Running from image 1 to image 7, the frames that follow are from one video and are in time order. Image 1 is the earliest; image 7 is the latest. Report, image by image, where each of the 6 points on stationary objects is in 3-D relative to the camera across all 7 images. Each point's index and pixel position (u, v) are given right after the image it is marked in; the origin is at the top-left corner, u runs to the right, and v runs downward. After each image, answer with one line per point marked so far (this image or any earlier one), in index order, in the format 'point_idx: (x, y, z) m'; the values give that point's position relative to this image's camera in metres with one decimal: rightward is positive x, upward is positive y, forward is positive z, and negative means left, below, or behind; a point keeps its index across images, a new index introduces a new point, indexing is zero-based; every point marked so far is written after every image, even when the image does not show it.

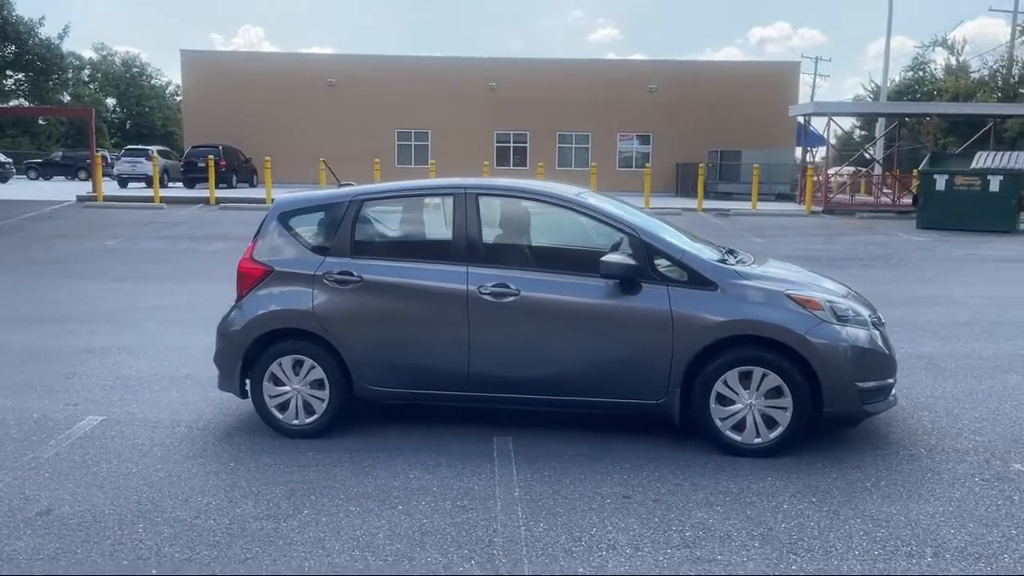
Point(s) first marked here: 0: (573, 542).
0: (+0.3, -1.4, +4.6) m
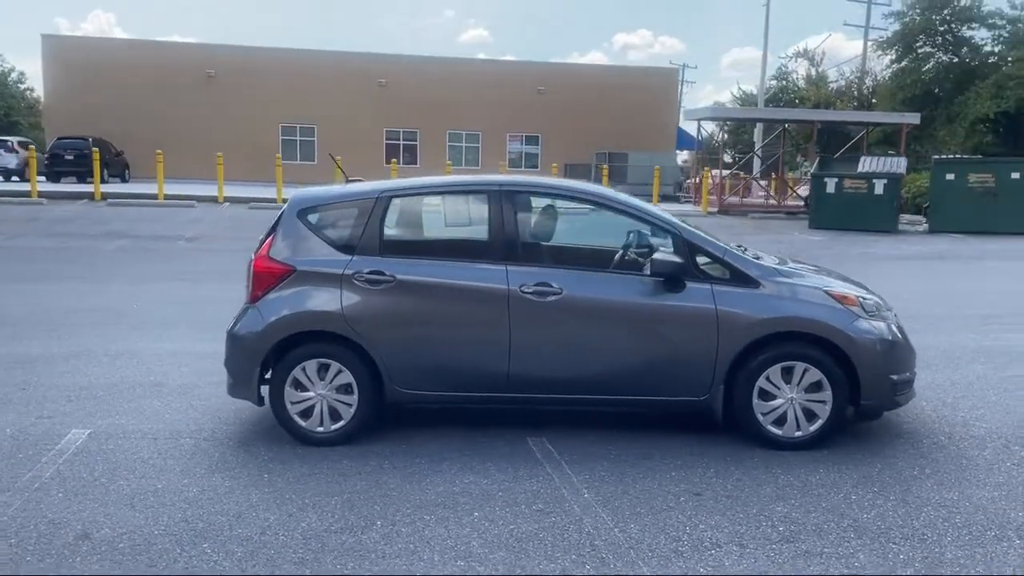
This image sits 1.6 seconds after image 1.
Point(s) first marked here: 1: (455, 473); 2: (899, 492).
0: (+0.9, -1.3, +4.6) m
1: (-0.4, -1.2, +5.8) m
2: (+2.4, -1.3, +5.3) m
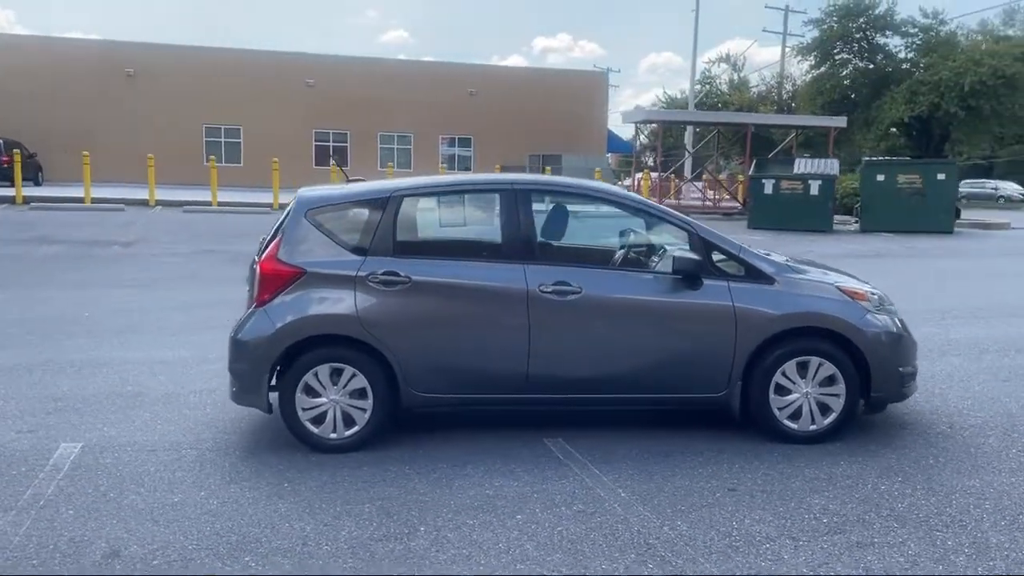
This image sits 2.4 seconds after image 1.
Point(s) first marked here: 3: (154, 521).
0: (+1.2, -1.3, +4.6) m
1: (-0.2, -1.2, +5.7) m
2: (+2.6, -1.2, +5.4) m
3: (-2.0, -1.3, +5.0) m
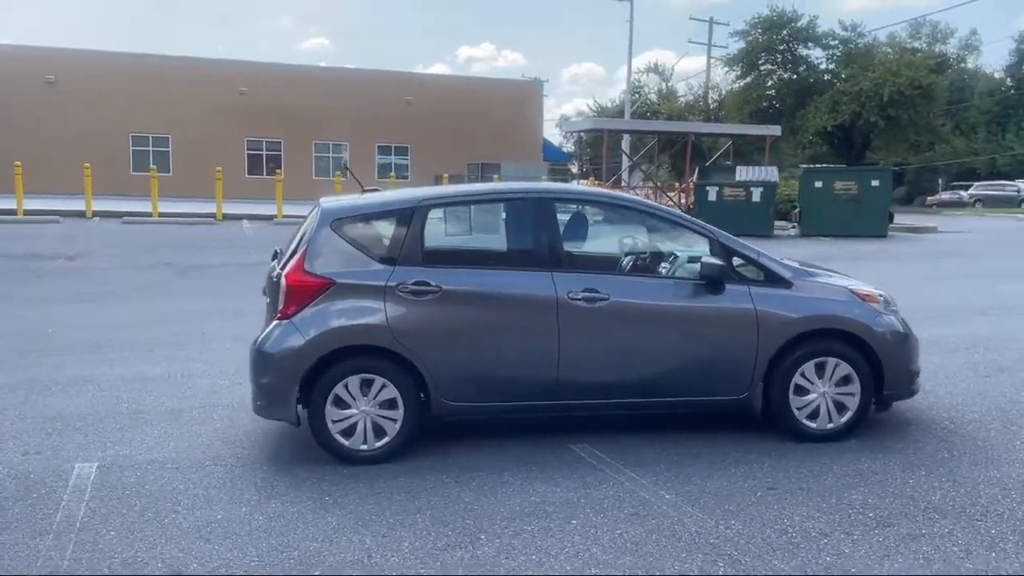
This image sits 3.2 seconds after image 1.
0: (+1.5, -1.4, +4.8) m
1: (+0.1, -1.3, +5.7) m
2: (+2.9, -1.2, +5.7) m
3: (-1.7, -1.4, +4.9) m
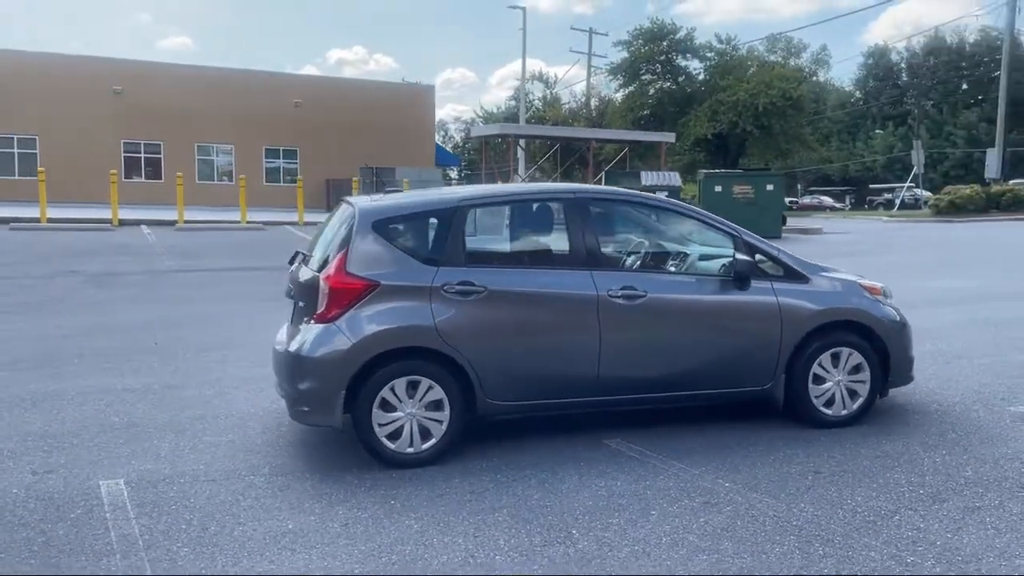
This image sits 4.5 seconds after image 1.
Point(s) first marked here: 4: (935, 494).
0: (+2.0, -1.3, +5.1) m
1: (+0.5, -1.3, +5.8) m
2: (+3.2, -1.2, +6.2) m
3: (-1.2, -1.4, +4.7) m
4: (+2.6, -1.3, +5.3) m
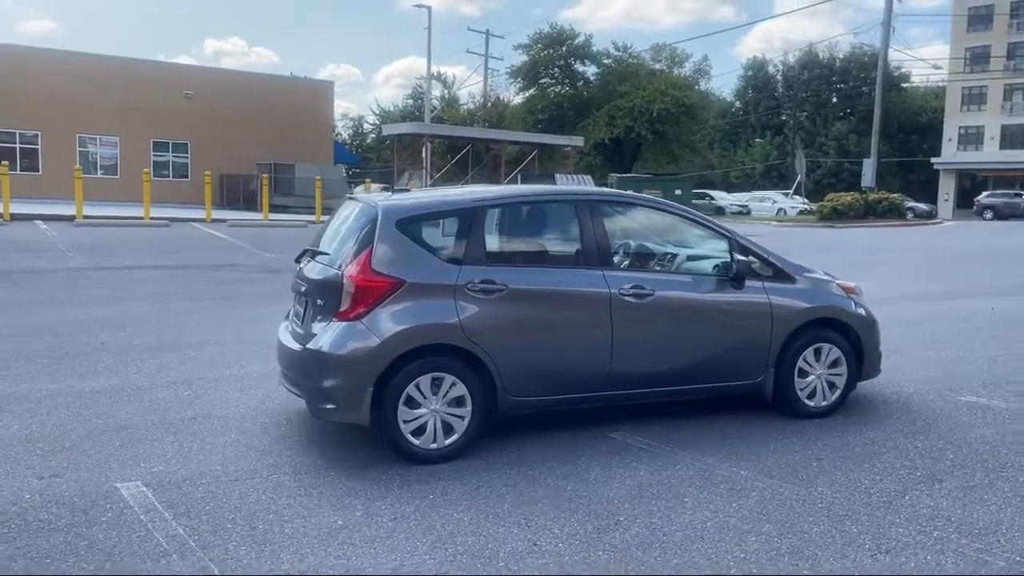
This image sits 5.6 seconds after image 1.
0: (+2.3, -1.3, +5.5) m
1: (+0.6, -1.3, +6.0) m
2: (+3.3, -1.2, +6.7) m
3: (-0.9, -1.4, +4.7) m
4: (+2.8, -1.3, +5.8) m
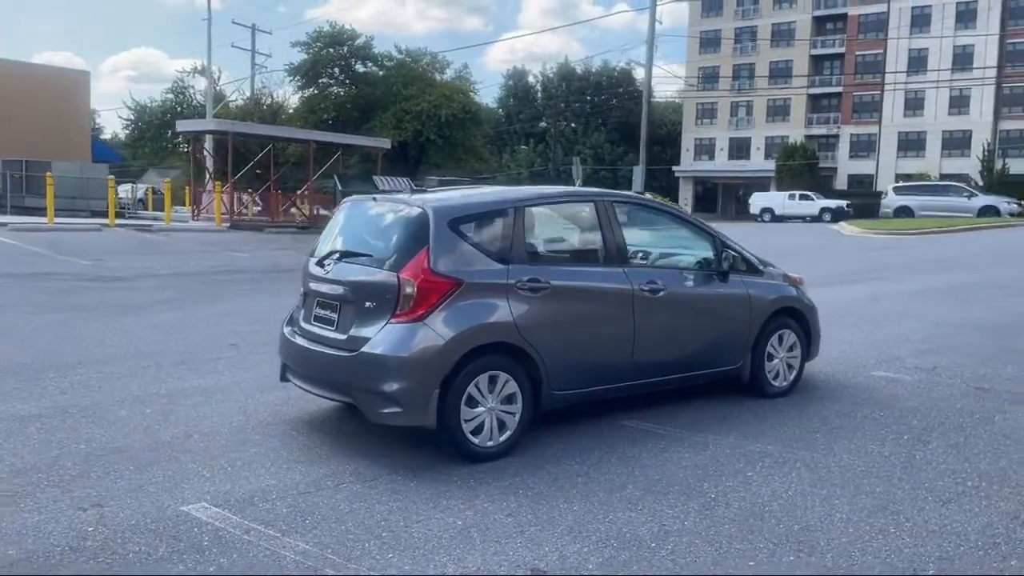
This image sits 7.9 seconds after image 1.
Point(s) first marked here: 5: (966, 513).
0: (+2.7, -1.2, +6.3) m
1: (+1.0, -1.2, +6.4) m
2: (+3.4, -1.1, +7.8) m
3: (-0.1, -1.4, +4.8) m
4: (+3.2, -1.2, +6.8) m
5: (+2.7, -1.3, +5.2) m
